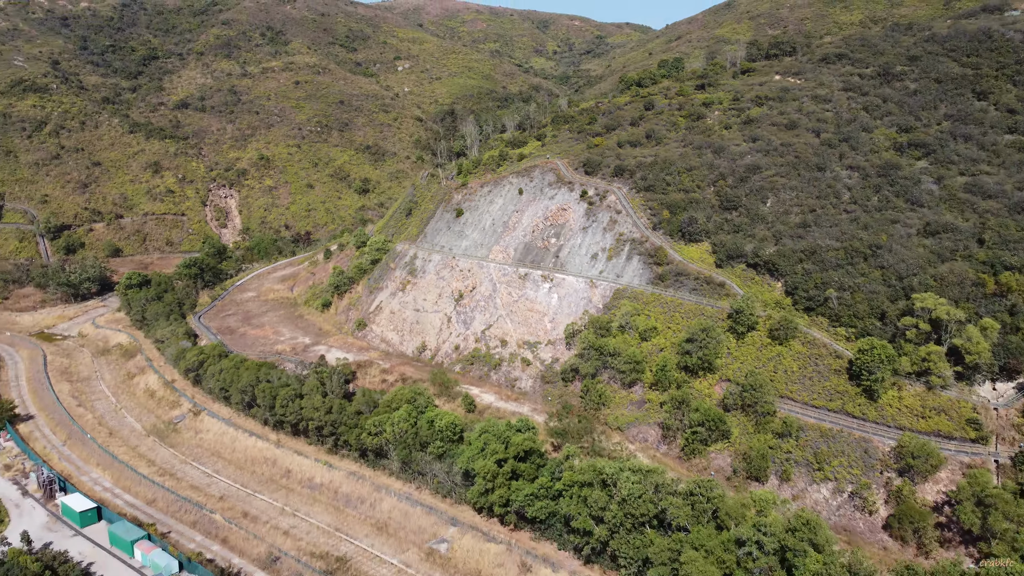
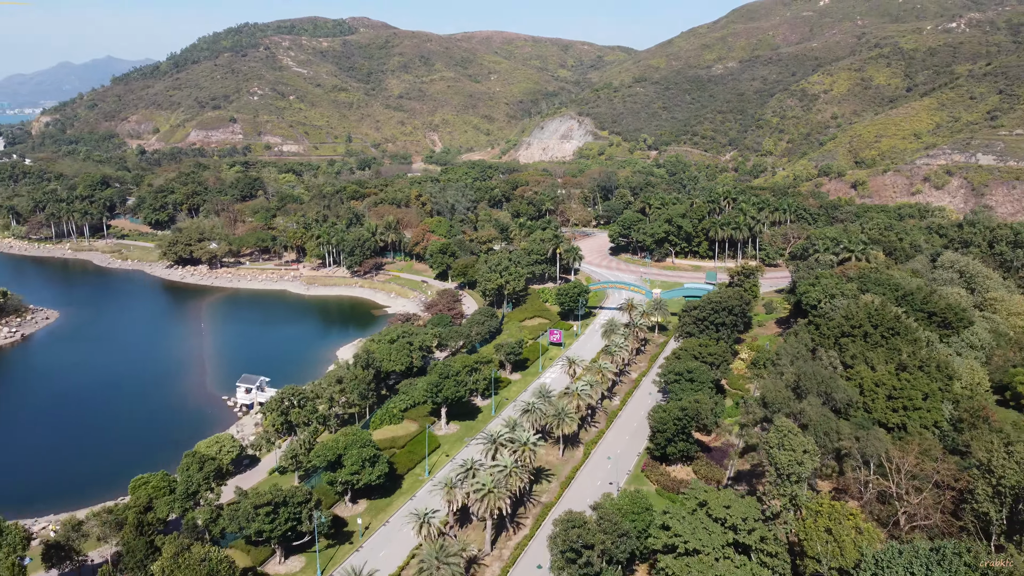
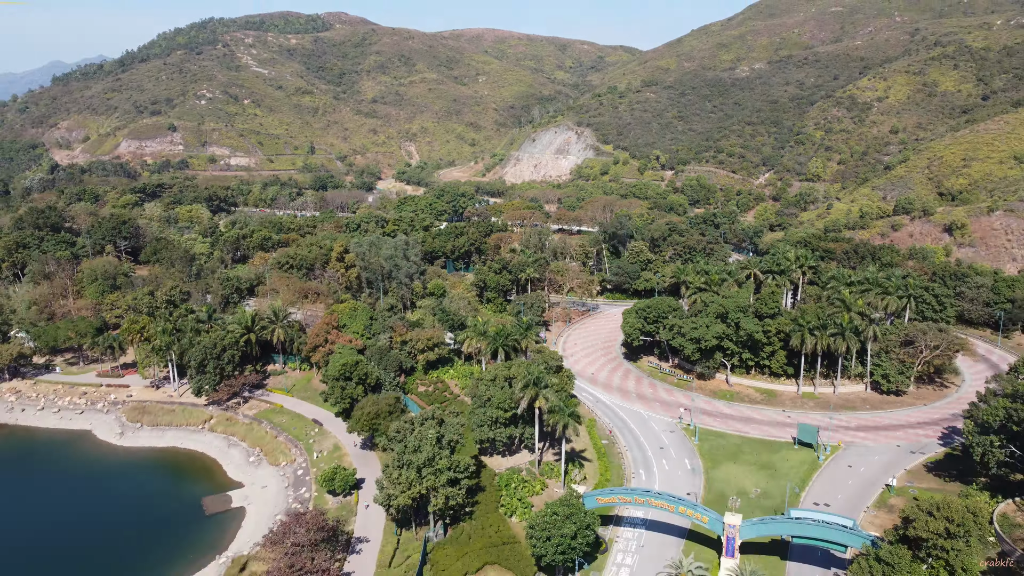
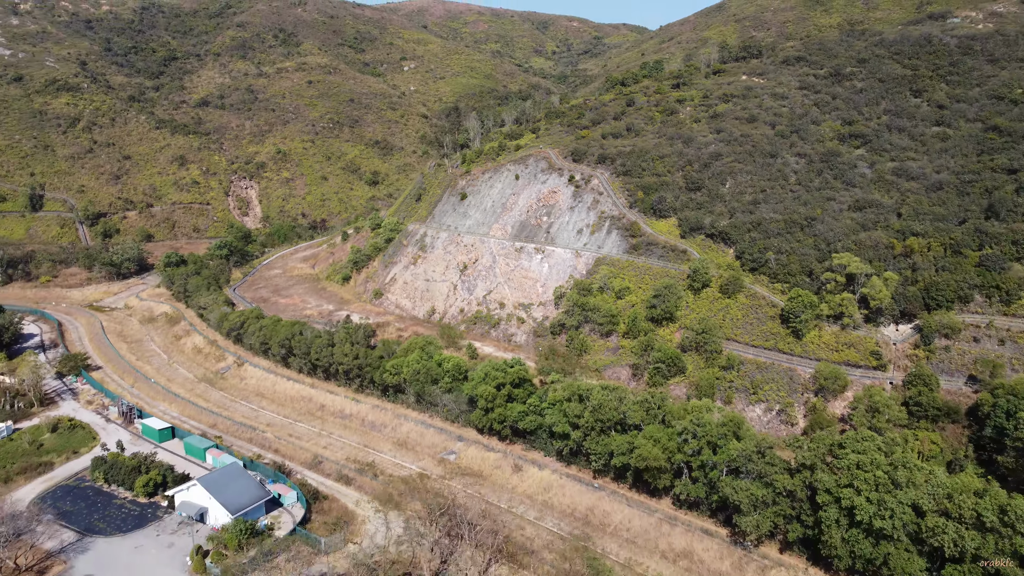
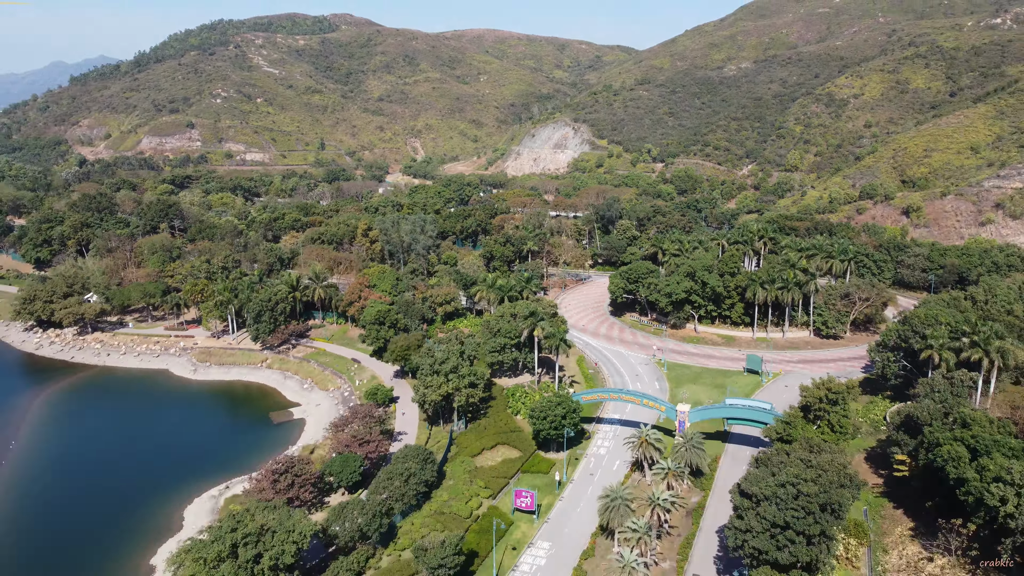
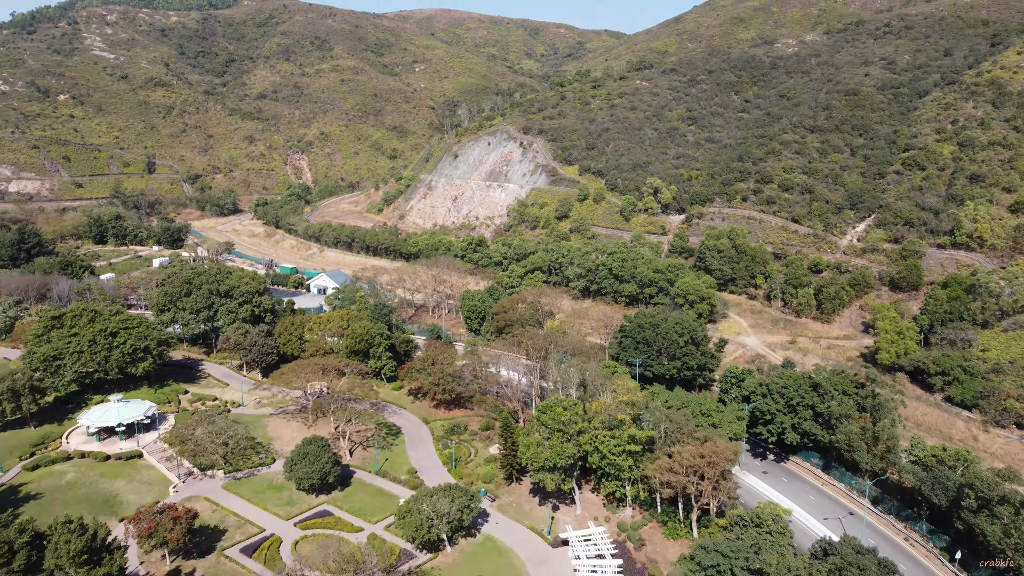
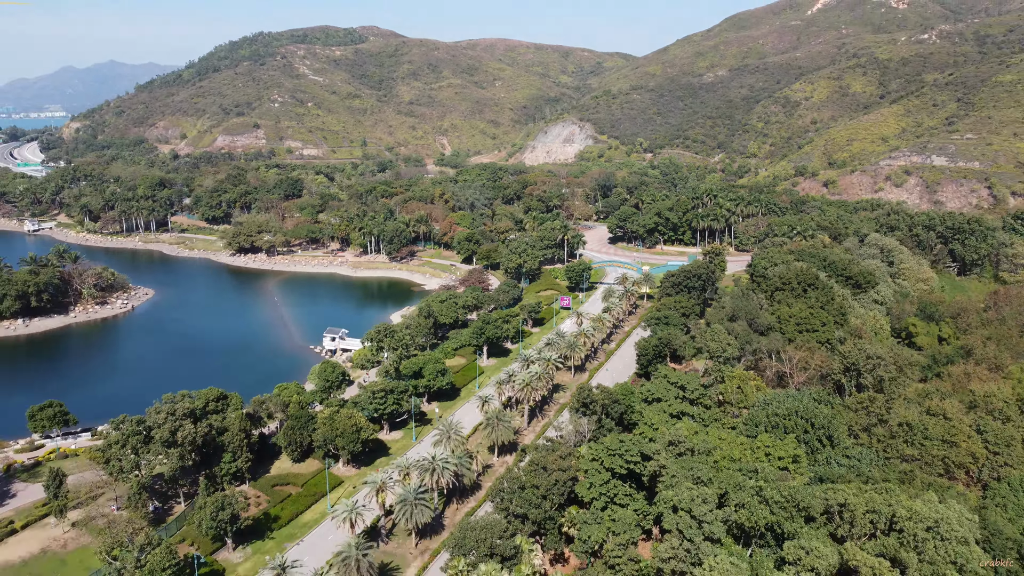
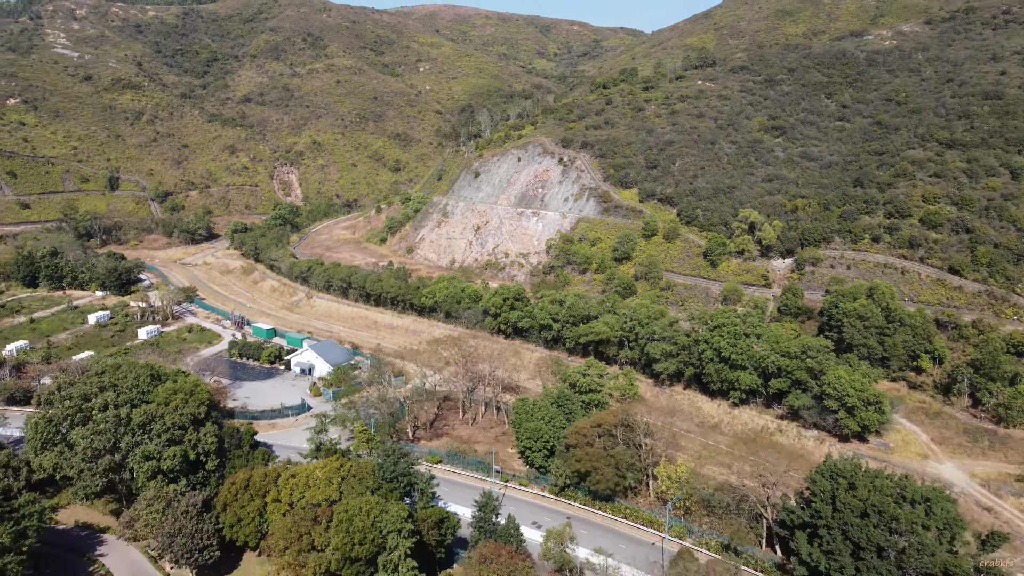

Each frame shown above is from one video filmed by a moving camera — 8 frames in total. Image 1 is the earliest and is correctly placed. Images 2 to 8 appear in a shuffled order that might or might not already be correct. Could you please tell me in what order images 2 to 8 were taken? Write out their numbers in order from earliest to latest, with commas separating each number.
4, 8, 6, 3, 5, 2, 7
